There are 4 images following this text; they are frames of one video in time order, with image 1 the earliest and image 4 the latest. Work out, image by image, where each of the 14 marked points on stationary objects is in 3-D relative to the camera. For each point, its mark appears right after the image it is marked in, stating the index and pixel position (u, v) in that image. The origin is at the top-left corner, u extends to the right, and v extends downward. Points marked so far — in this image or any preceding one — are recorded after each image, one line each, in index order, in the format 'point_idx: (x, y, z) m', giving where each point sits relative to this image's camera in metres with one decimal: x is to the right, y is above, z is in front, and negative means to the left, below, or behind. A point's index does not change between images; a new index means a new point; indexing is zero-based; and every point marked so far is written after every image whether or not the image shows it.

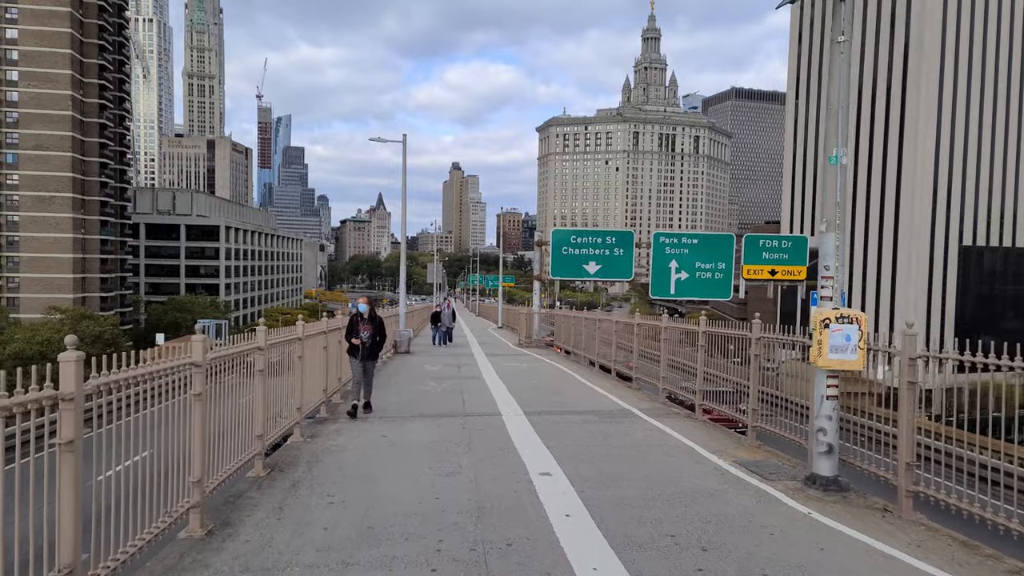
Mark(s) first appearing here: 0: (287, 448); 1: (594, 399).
0: (-2.0, -1.4, +6.7) m
1: (+1.1, -1.4, +9.7) m
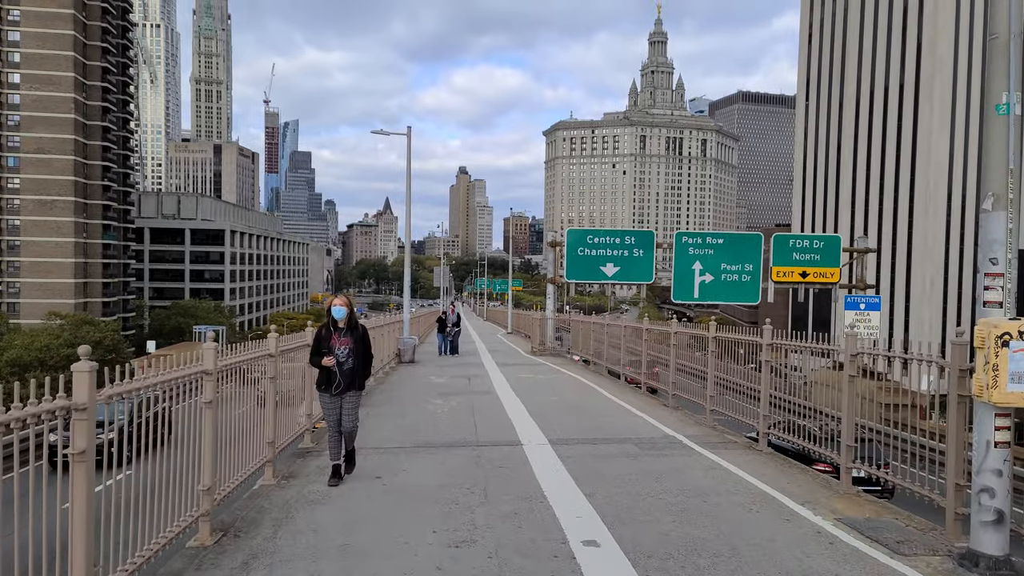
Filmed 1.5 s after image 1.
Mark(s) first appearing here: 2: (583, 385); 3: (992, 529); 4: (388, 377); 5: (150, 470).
0: (-1.8, -1.4, +5.2) m
1: (+1.3, -1.5, +8.2) m
2: (+1.2, -1.6, +12.2) m
3: (+2.3, -1.2, +3.7) m
4: (-2.3, -1.7, +14.1) m
5: (-1.8, -0.9, +3.7) m
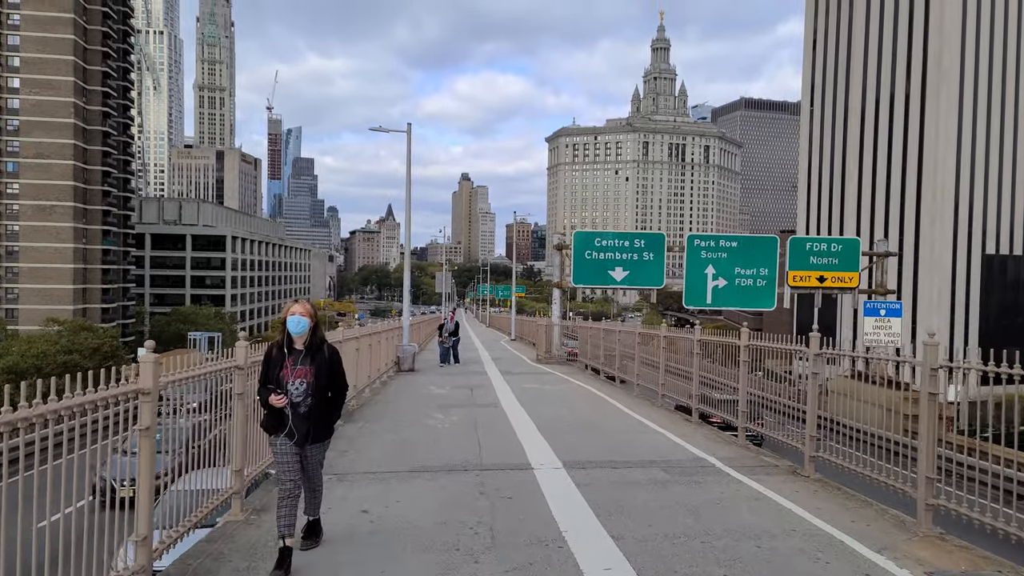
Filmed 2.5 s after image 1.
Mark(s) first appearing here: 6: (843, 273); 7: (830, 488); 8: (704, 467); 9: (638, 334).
0: (-1.7, -1.4, +4.4) m
1: (+1.4, -1.5, +7.4) m
2: (+1.3, -1.6, +11.3) m
3: (+2.4, -1.1, +2.8) m
4: (-2.2, -1.7, +13.3) m
5: (-1.7, -0.9, +2.8) m
6: (+8.5, +0.4, +19.4) m
7: (+2.3, -1.5, +5.6) m
8: (+1.5, -1.5, +6.2) m
9: (+2.5, -0.9, +15.0) m
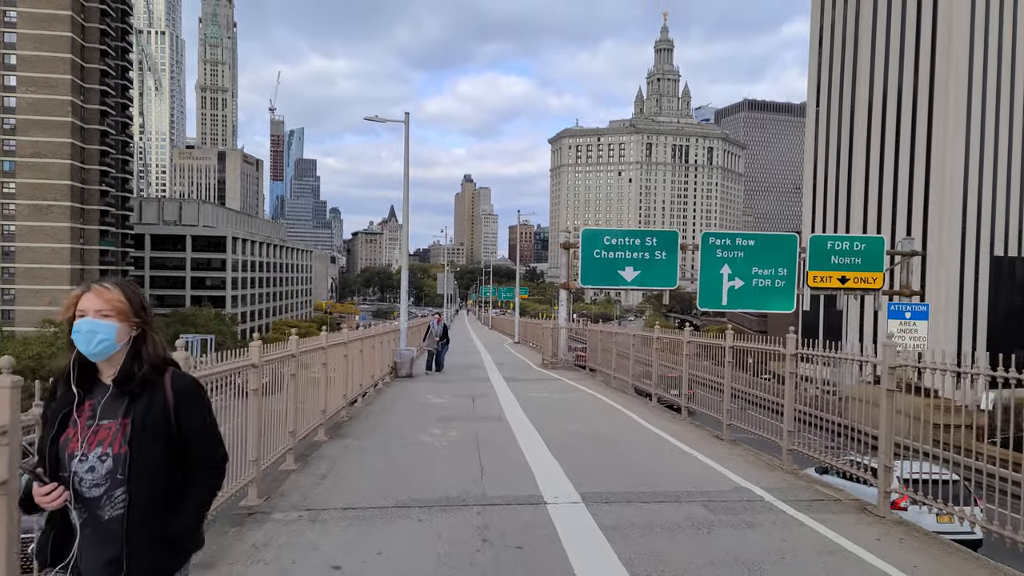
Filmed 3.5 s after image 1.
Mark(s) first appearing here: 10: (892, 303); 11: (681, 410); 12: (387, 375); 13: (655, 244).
0: (-1.7, -1.4, +3.3) m
1: (+1.4, -1.5, +6.3) m
2: (+1.4, -1.6, +10.3) m
3: (+2.4, -1.1, +1.8) m
4: (-2.1, -1.7, +12.2) m
5: (-1.7, -0.8, +1.8) m
6: (+8.6, +0.4, +18.3) m
7: (+2.4, -1.5, +4.5) m
8: (+1.6, -1.5, +5.1) m
9: (+2.6, -1.0, +13.9) m
10: (+9.6, -0.4, +19.0) m
11: (+2.7, -2.0, +12.2) m
12: (-2.6, -1.7, +15.3) m
13: (+3.4, +1.0, +17.7) m
